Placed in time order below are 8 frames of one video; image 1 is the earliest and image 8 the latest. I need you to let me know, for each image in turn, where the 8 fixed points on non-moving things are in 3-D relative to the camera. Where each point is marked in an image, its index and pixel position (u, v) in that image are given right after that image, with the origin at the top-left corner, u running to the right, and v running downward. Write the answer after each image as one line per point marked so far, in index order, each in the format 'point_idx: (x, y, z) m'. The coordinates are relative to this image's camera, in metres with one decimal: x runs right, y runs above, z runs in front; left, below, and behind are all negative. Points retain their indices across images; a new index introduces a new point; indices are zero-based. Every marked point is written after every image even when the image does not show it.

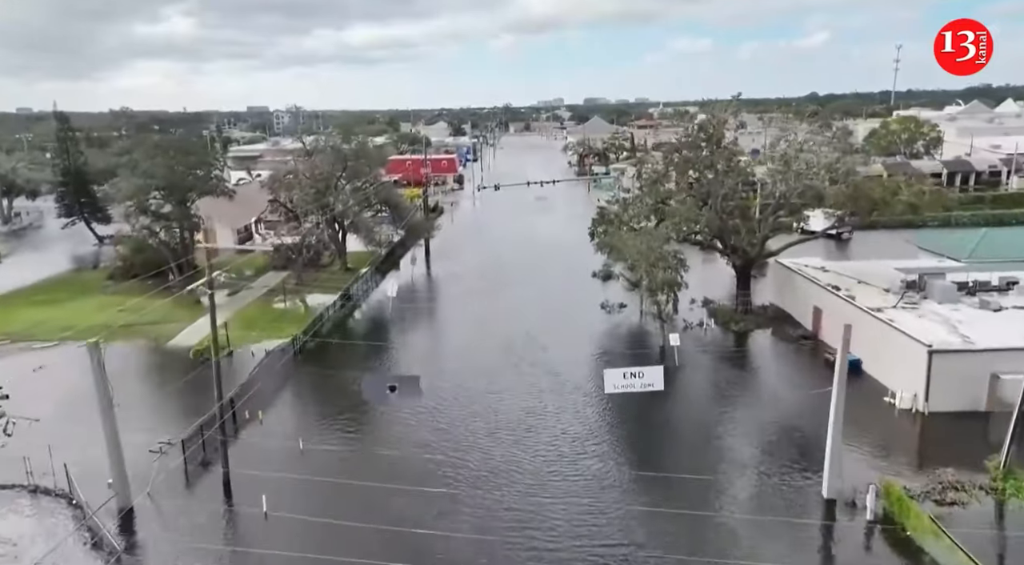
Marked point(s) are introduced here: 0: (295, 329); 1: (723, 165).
0: (-5.4, -1.2, +18.4) m
1: (+4.9, +2.7, +17.0) m
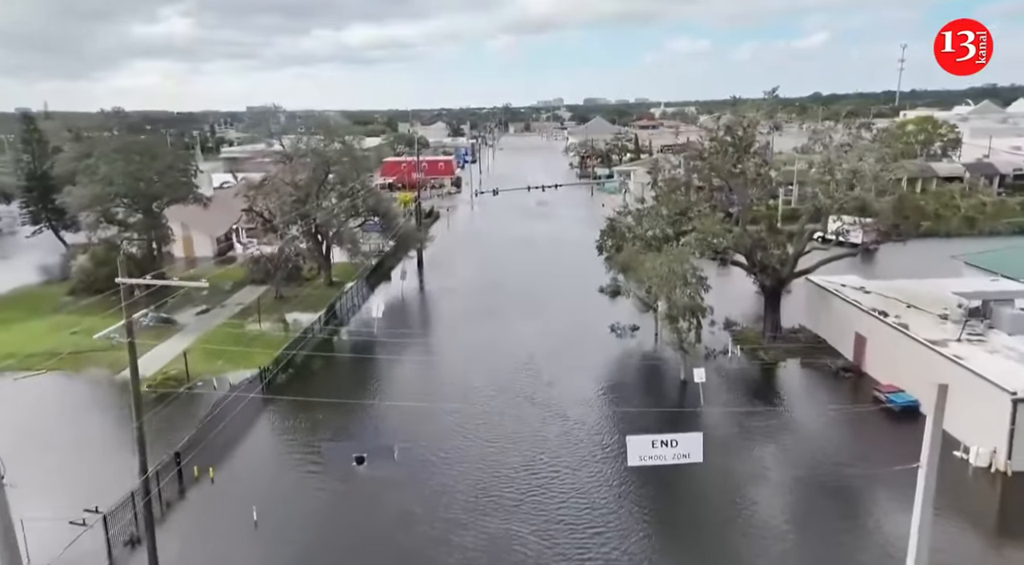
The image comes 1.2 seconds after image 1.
0: (-5.4, -1.7, +16.4) m
1: (+4.9, +2.2, +15.0) m
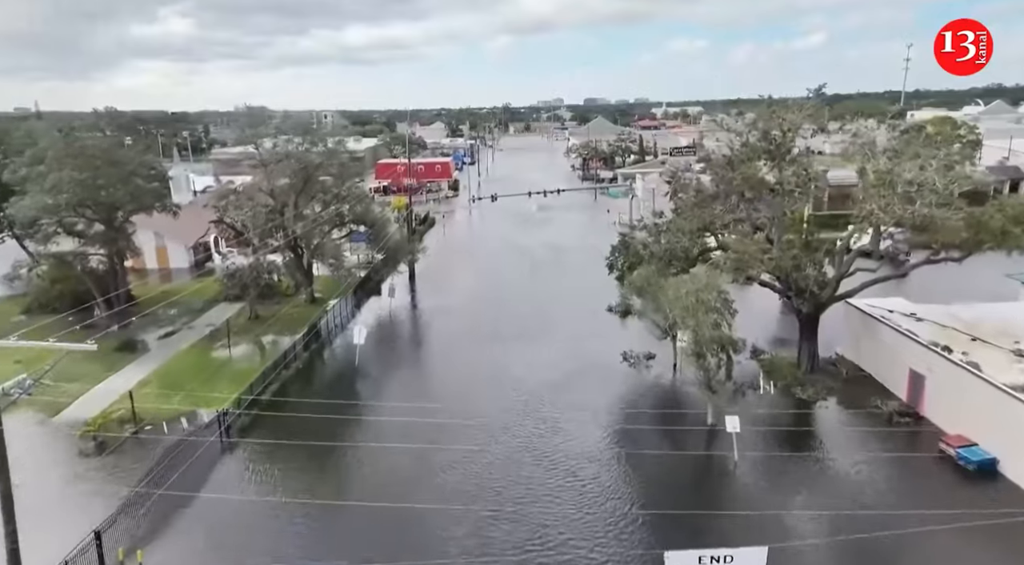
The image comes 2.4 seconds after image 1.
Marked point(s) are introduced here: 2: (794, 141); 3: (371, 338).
0: (-5.4, -2.1, +14.4) m
1: (+4.9, +1.7, +13.0) m
2: (+5.1, +2.5, +13.2) m
3: (-3.7, -1.4, +19.2) m
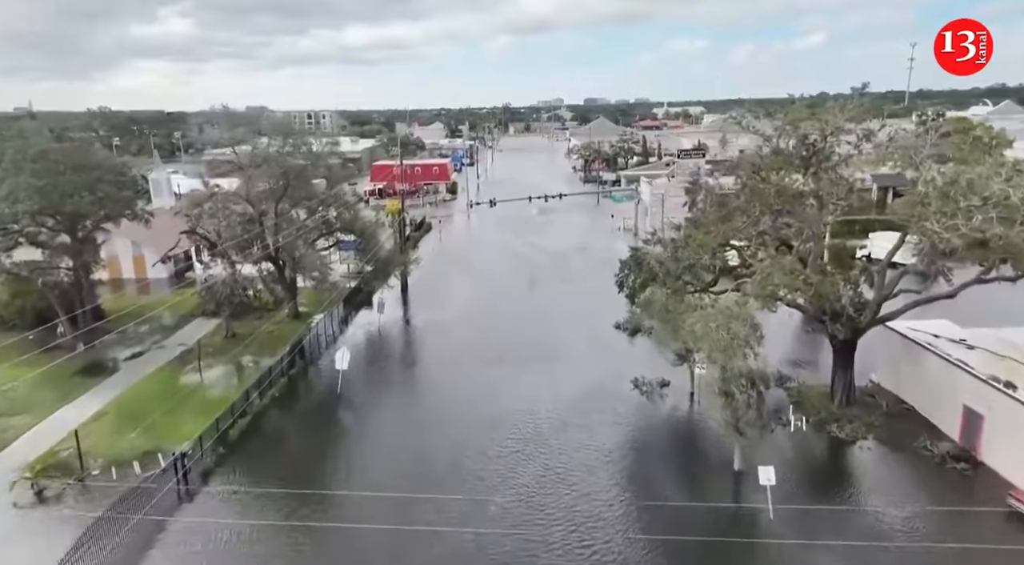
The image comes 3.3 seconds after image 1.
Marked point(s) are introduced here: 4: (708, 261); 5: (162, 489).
0: (-5.5, -2.5, +12.9) m
1: (+4.9, +1.4, +11.4) m
2: (+5.1, +2.2, +11.7) m
3: (-3.7, -1.8, +17.7) m
4: (+3.3, +0.4, +12.0) m
5: (-5.2, -3.0, +10.8) m
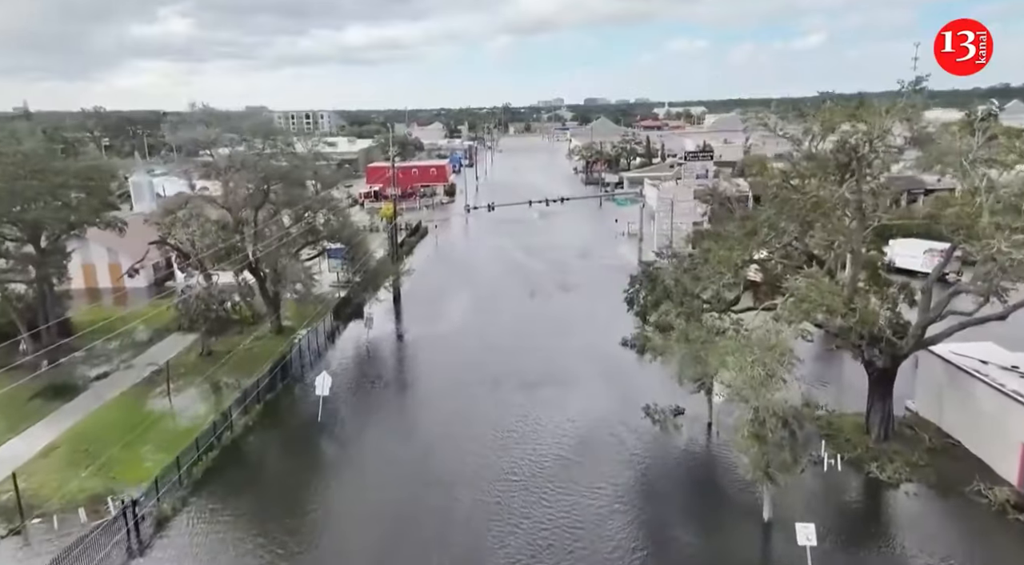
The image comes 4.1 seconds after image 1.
0: (-5.5, -2.8, +11.6) m
1: (+4.8, +1.1, +10.1) m
2: (+5.0, +1.9, +10.4) m
3: (-3.7, -2.1, +16.4) m
4: (+3.2, +0.1, +10.7) m
5: (-5.2, -3.3, +9.5) m
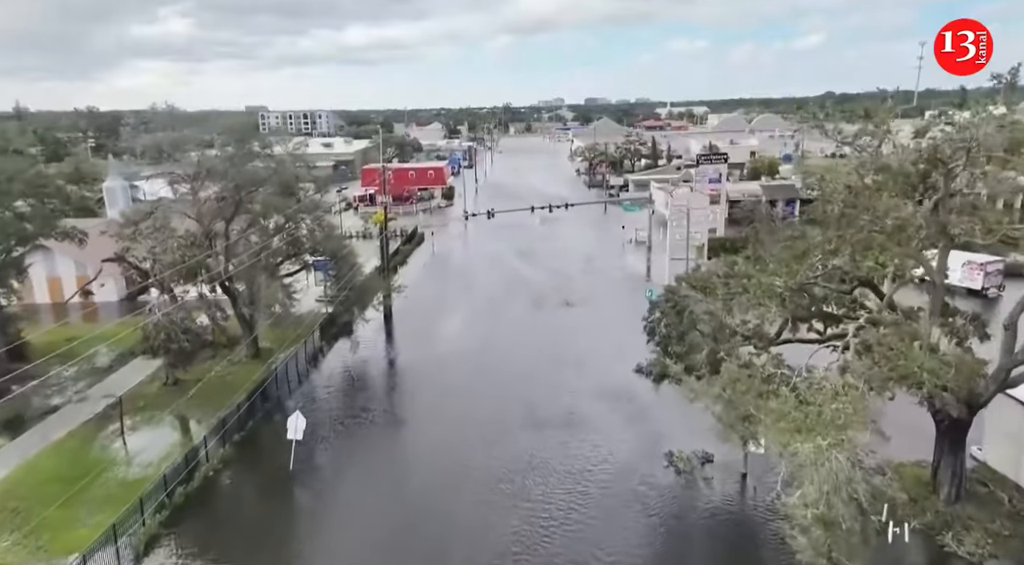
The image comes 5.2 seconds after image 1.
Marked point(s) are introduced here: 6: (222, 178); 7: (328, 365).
0: (-5.5, -3.2, +9.8) m
1: (+4.9, +0.7, +8.4) m
2: (+5.1, +1.5, +8.6) m
3: (-3.7, -2.5, +14.6) m
4: (+3.3, -0.4, +9.0) m
5: (-5.2, -3.7, +7.8) m
6: (-6.0, +2.2, +15.1) m
7: (-4.2, -1.8, +17.0) m
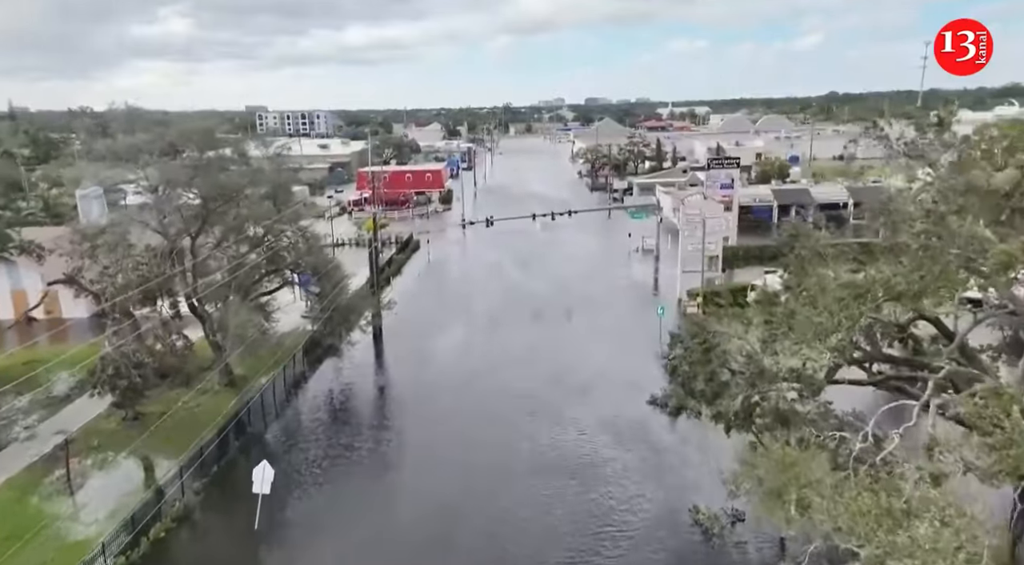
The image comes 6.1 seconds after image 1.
0: (-5.5, -3.6, +8.4) m
1: (+4.9, +0.3, +6.9) m
2: (+5.1, +1.1, +7.1) m
3: (-3.7, -2.9, +13.2) m
4: (+3.3, -0.7, +7.5) m
5: (-5.2, -4.1, +6.3) m
6: (-6.0, +1.8, +13.6) m
7: (-4.2, -2.2, +15.5) m
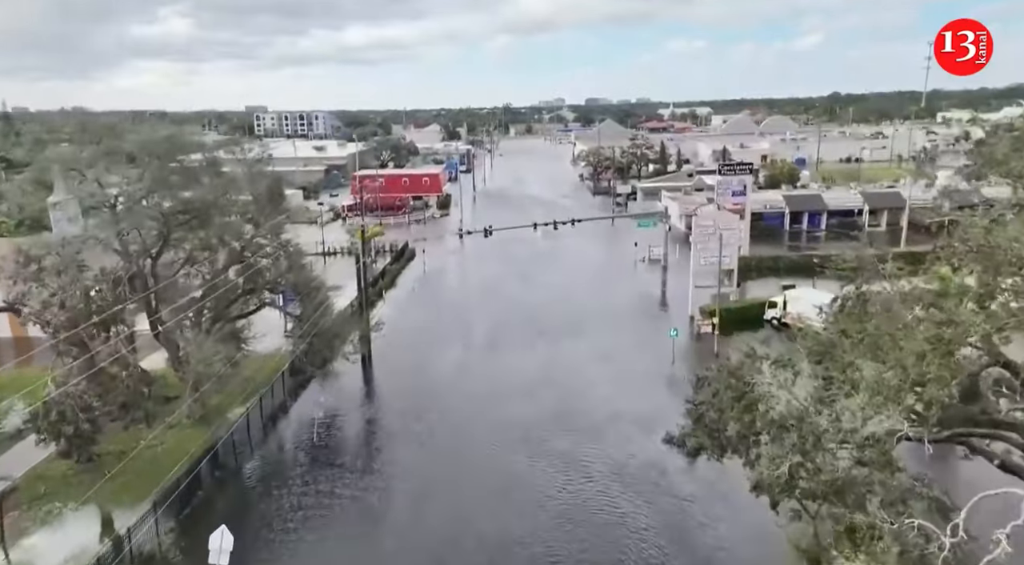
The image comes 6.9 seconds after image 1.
0: (-5.5, -4.0, +7.0) m
1: (+4.9, -0.2, +5.5) m
2: (+5.1, +0.7, +5.8) m
3: (-3.7, -3.3, +11.8) m
4: (+3.3, -1.2, +6.1) m
5: (-5.2, -4.6, +4.9) m
6: (-6.0, +1.4, +12.2) m
7: (-4.2, -2.7, +14.1) m
